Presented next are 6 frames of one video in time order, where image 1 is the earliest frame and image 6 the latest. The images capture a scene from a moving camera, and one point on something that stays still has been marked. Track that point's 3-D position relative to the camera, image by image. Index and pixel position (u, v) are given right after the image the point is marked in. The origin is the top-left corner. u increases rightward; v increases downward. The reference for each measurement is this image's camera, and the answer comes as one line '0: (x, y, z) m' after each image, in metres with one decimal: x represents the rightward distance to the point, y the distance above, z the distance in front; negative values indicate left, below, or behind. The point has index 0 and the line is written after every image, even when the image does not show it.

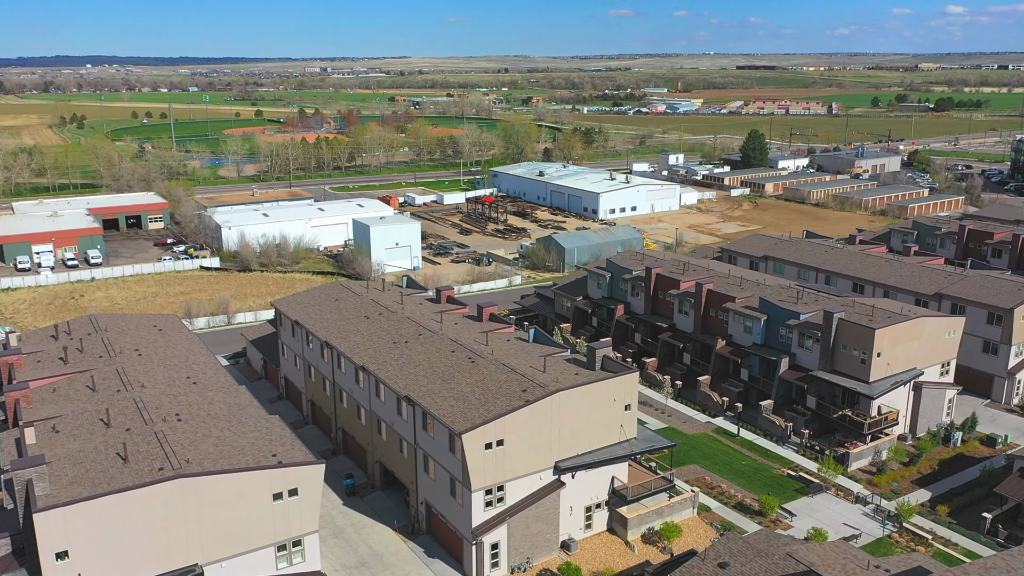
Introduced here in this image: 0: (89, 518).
0: (-8.8, -4.8, +16.9) m
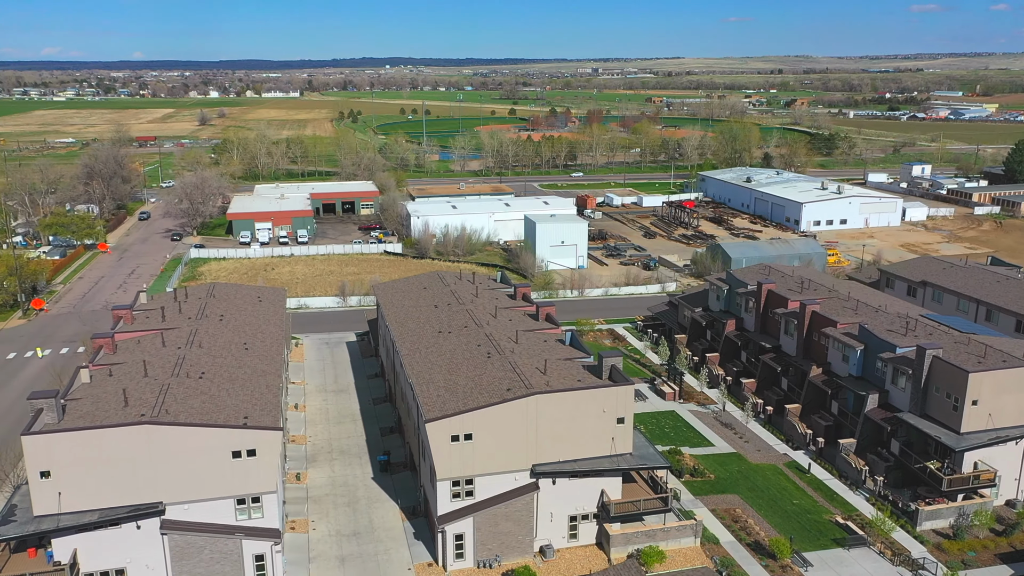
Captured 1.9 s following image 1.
0: (-11.0, -3.9, +20.1) m
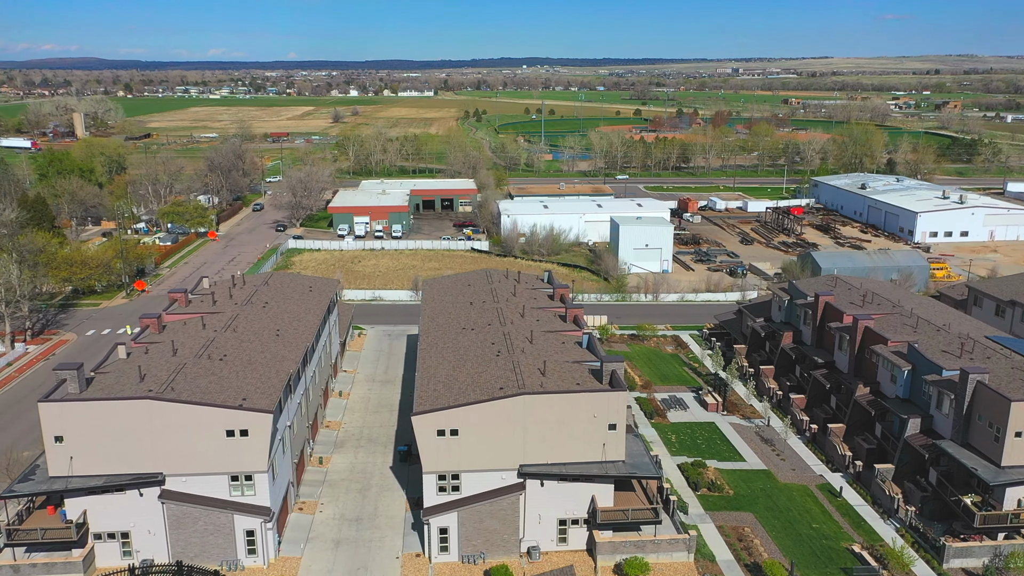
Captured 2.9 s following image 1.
0: (-11.6, -3.4, +21.9) m
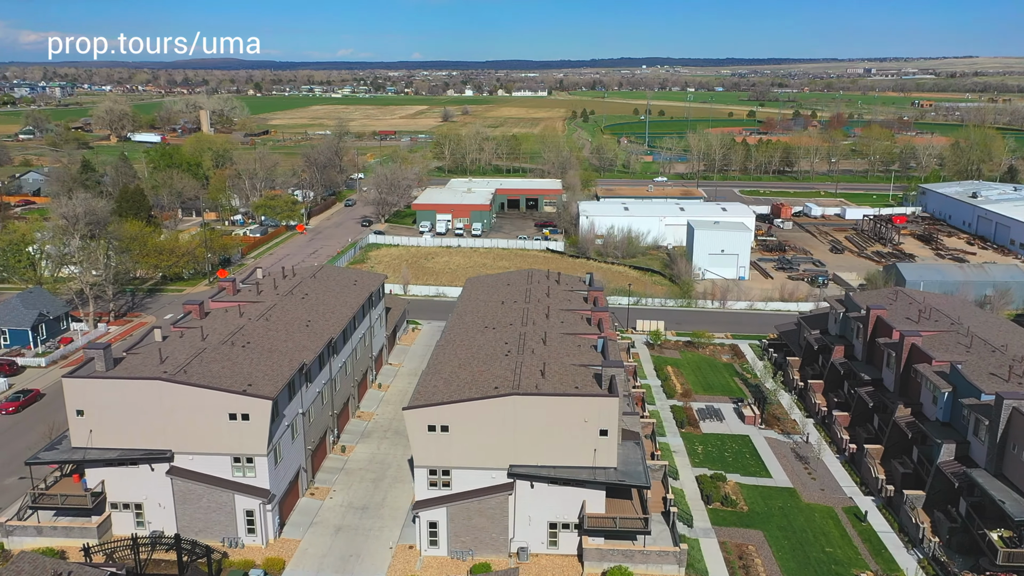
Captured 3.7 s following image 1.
0: (-12.0, -3.0, +23.6) m
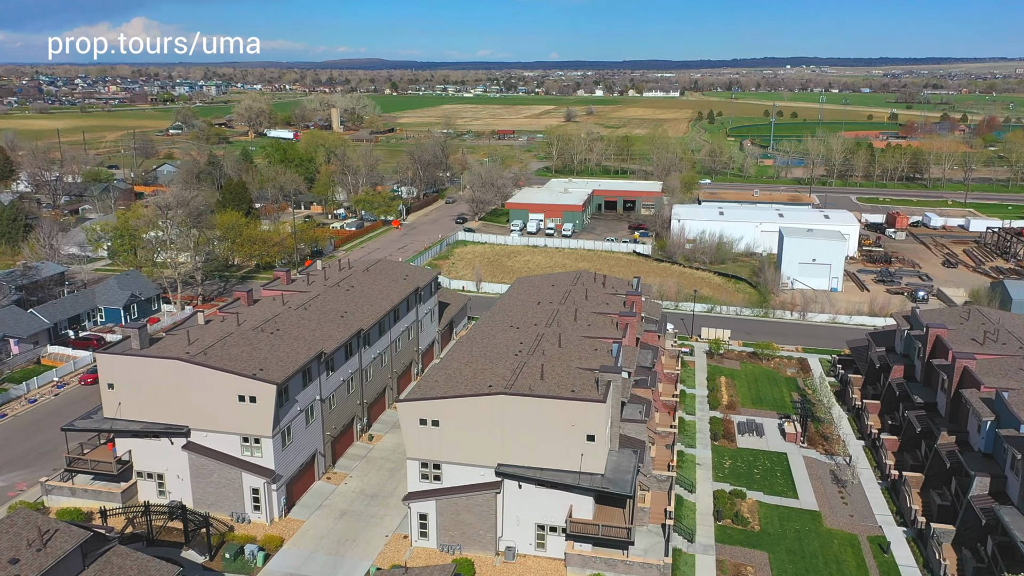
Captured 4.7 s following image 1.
0: (-12.1, -2.5, +25.5) m
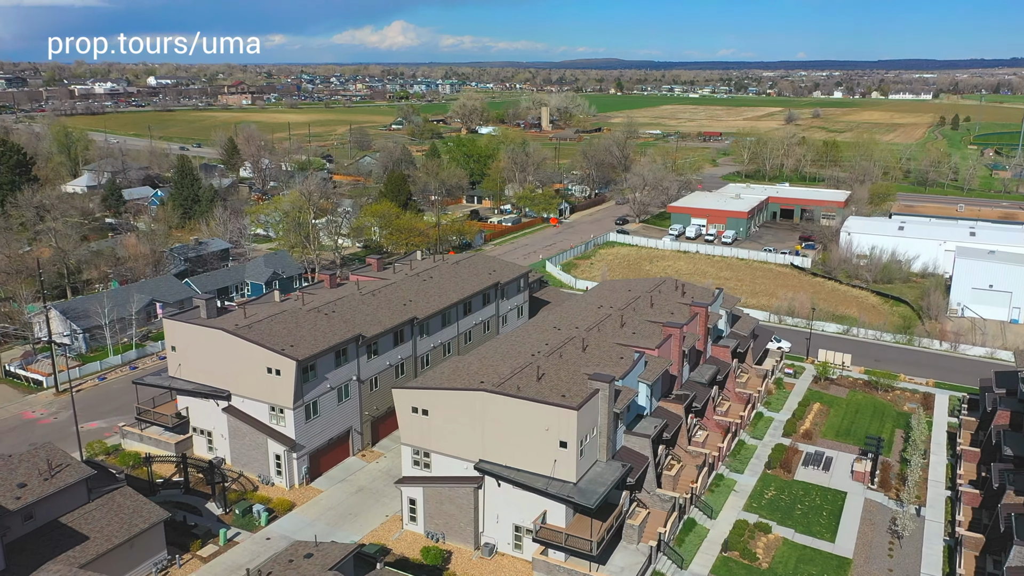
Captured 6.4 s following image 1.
0: (-11.5, -1.6, +28.8) m
